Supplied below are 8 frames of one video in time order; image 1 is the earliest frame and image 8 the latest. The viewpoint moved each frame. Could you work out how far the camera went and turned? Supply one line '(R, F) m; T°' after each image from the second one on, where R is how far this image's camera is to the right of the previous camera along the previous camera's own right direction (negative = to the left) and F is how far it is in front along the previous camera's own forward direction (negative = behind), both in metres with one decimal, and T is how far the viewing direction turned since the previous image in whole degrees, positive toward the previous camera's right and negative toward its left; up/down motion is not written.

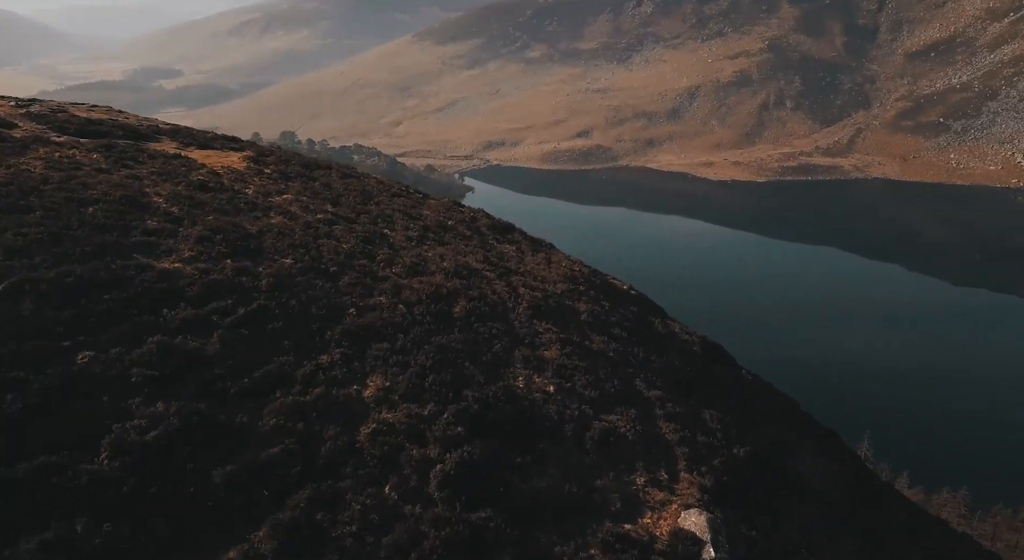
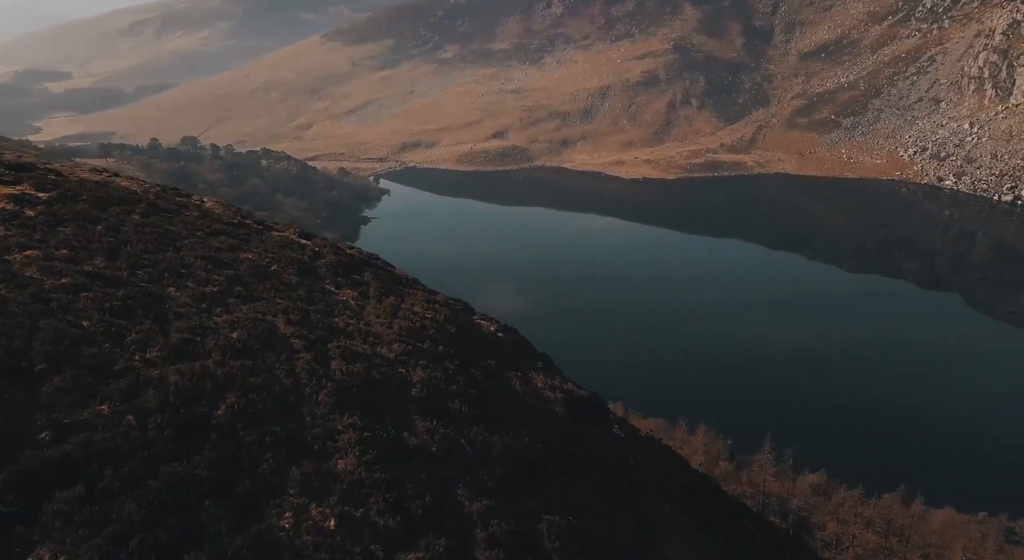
(-2.6, -1.2) m; +6°
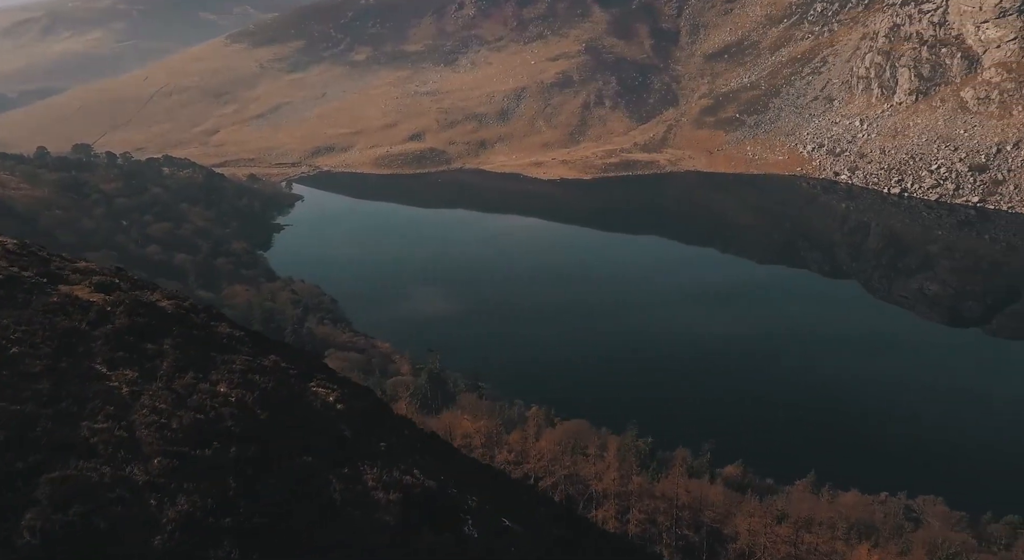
(-3.6, 0.0) m; +7°
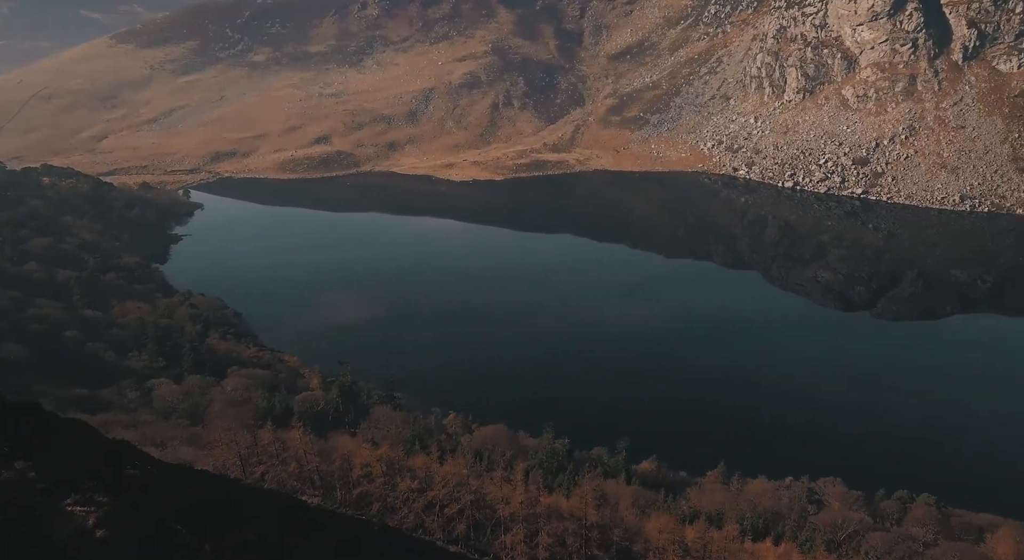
(-3.1, +1.0) m; +7°
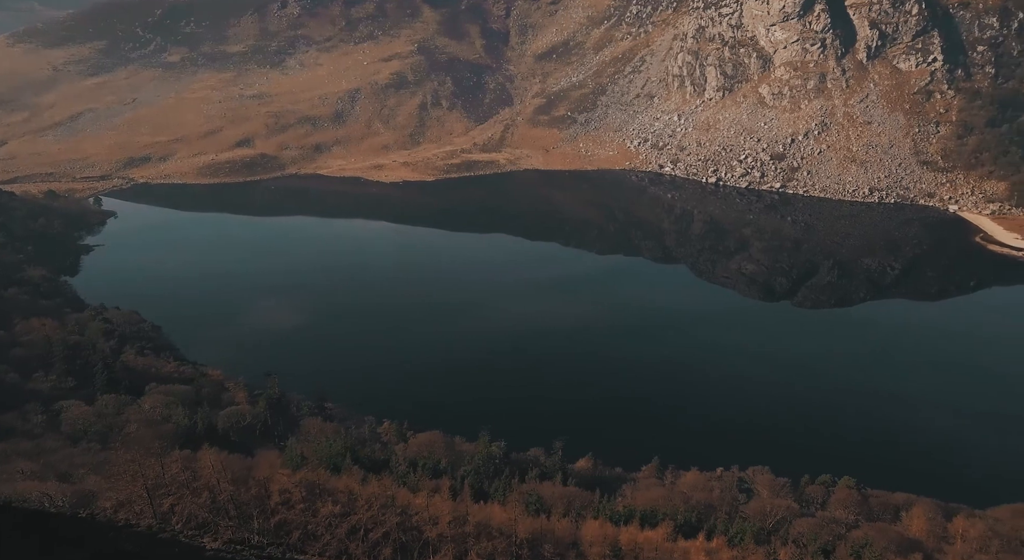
(-1.9, +1.4) m; +5°
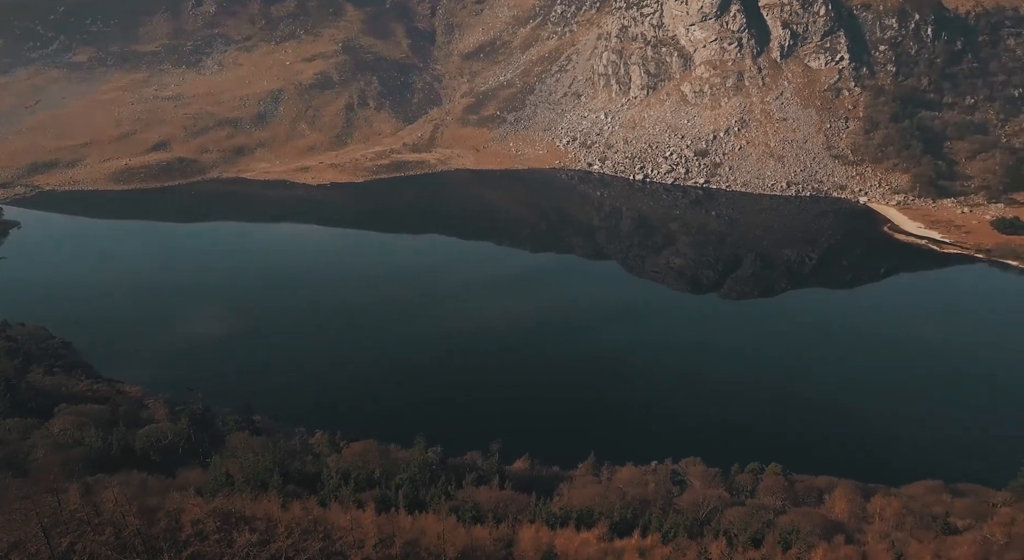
(-1.1, +1.0) m; +5°
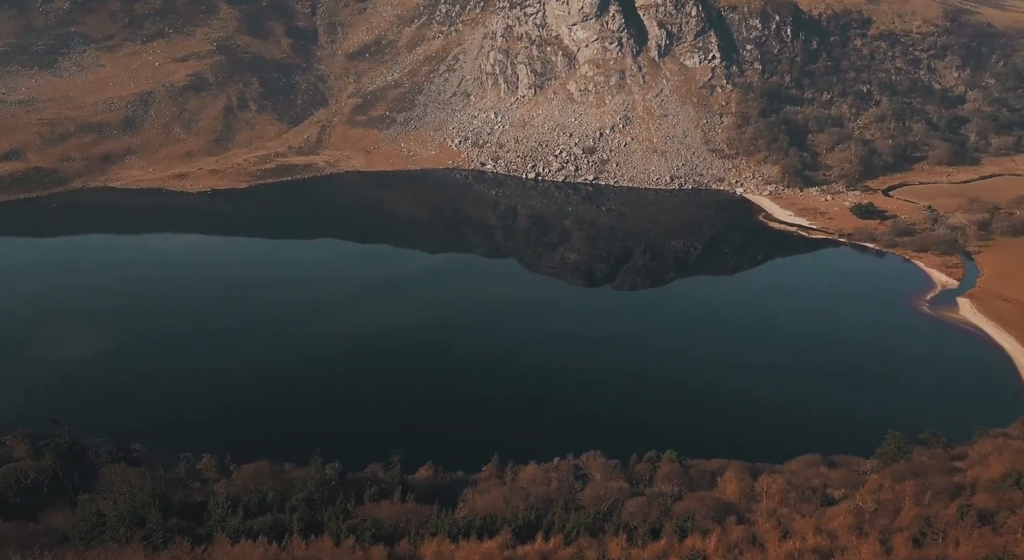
(-0.4, +1.4) m; +6°
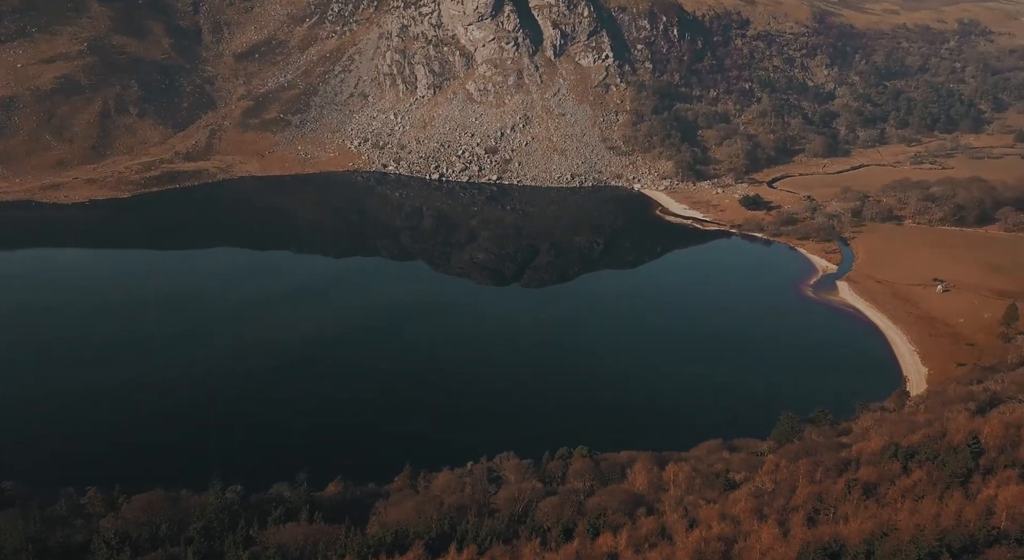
(0.0, +1.9) m; +6°
